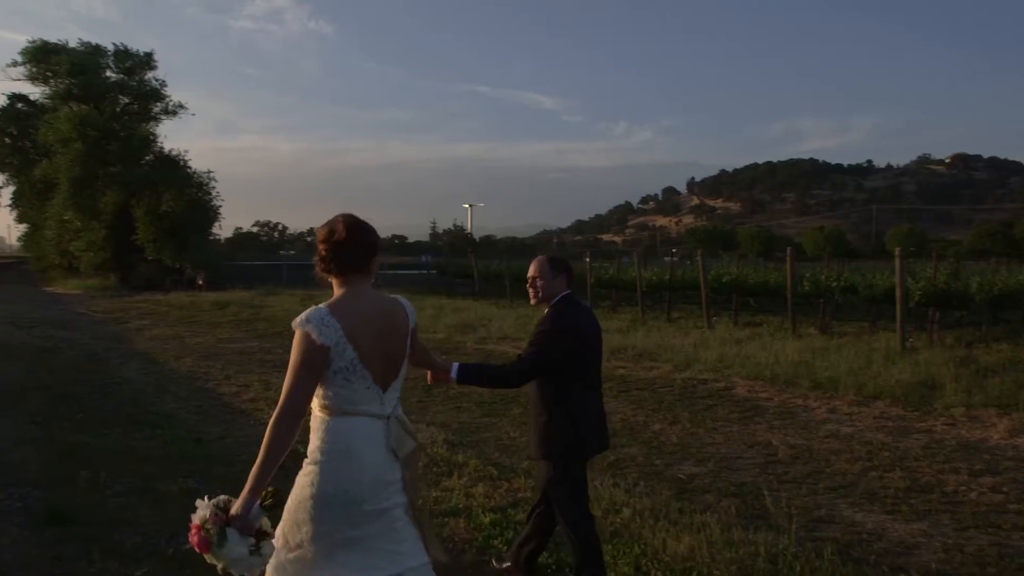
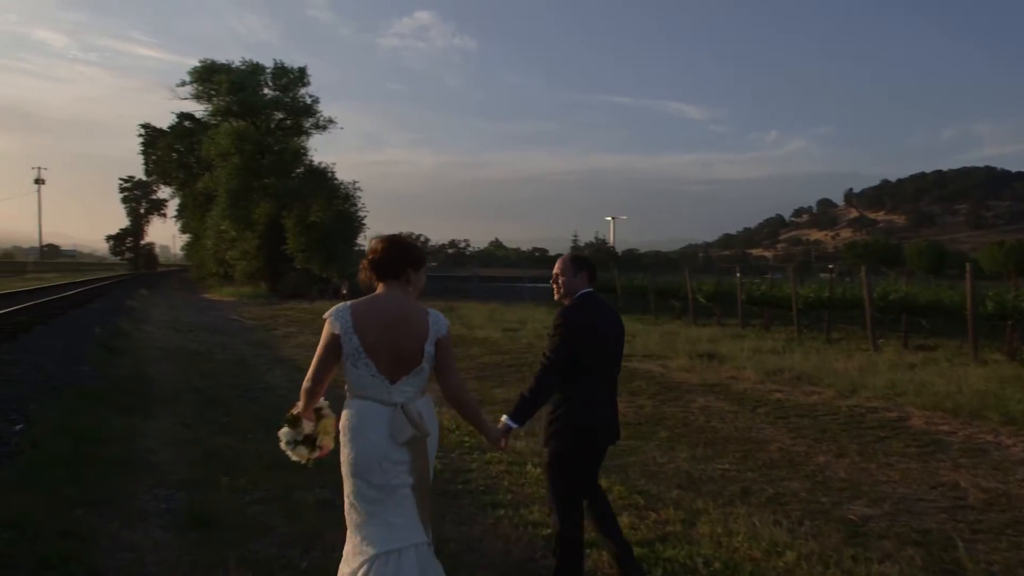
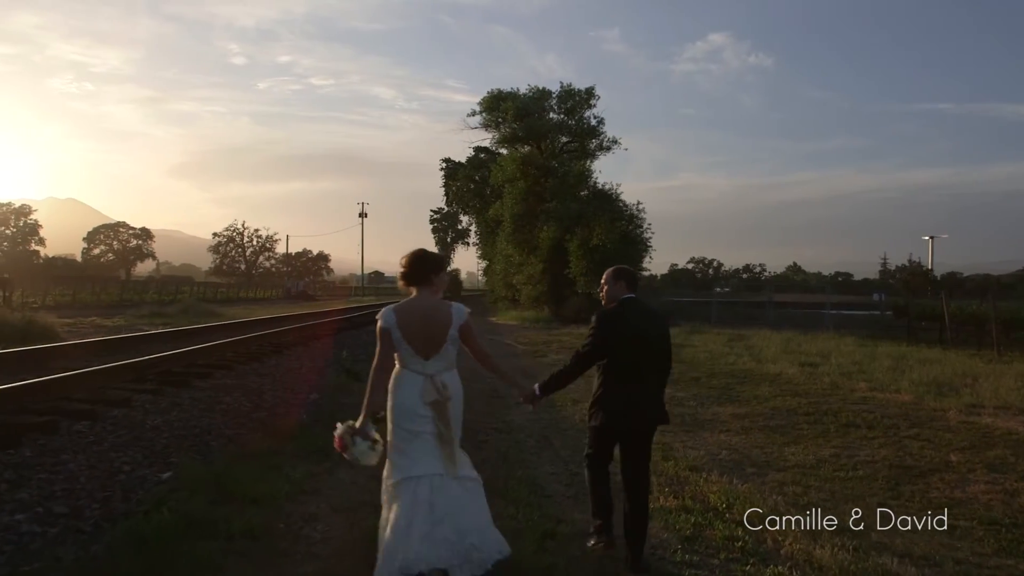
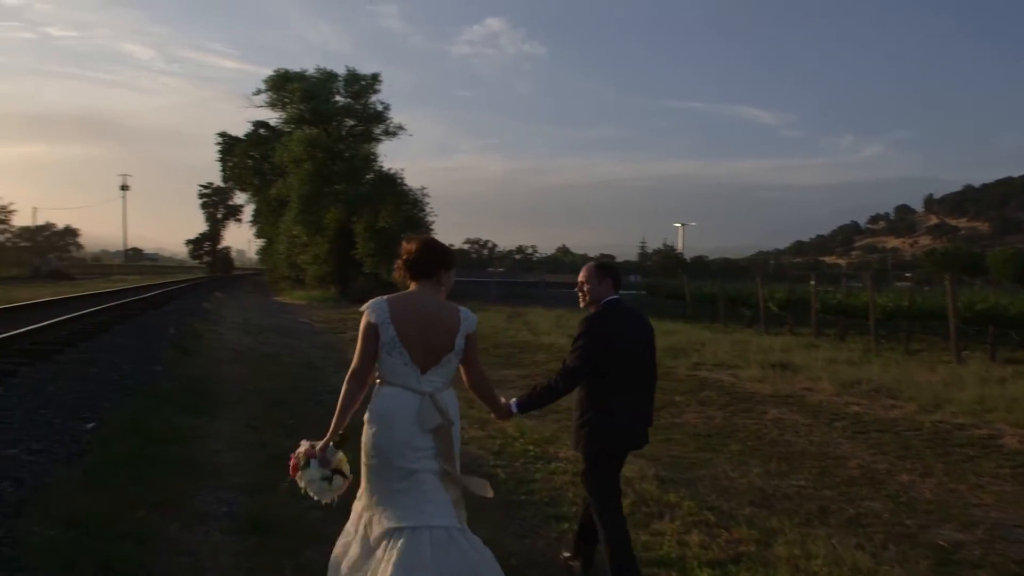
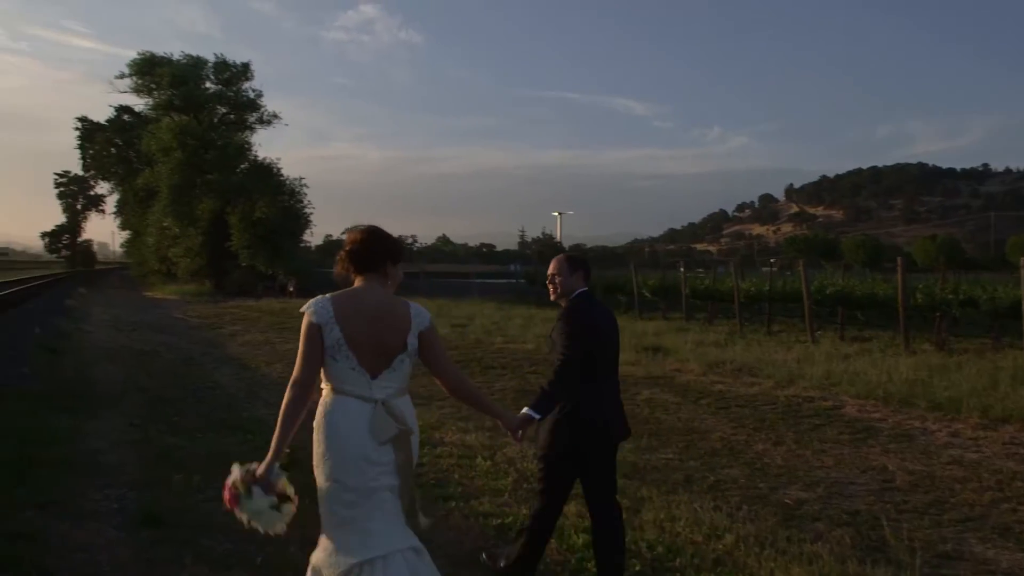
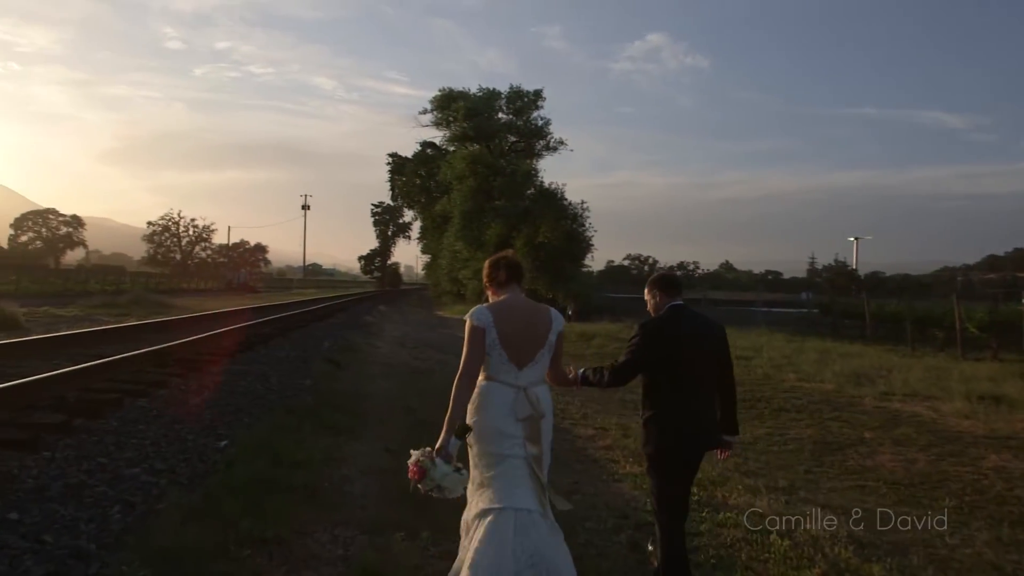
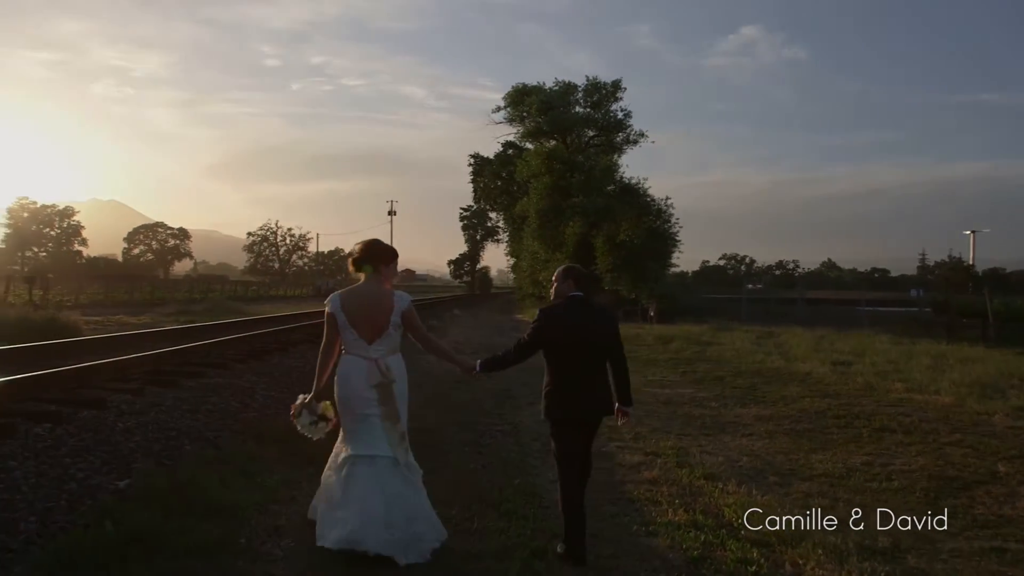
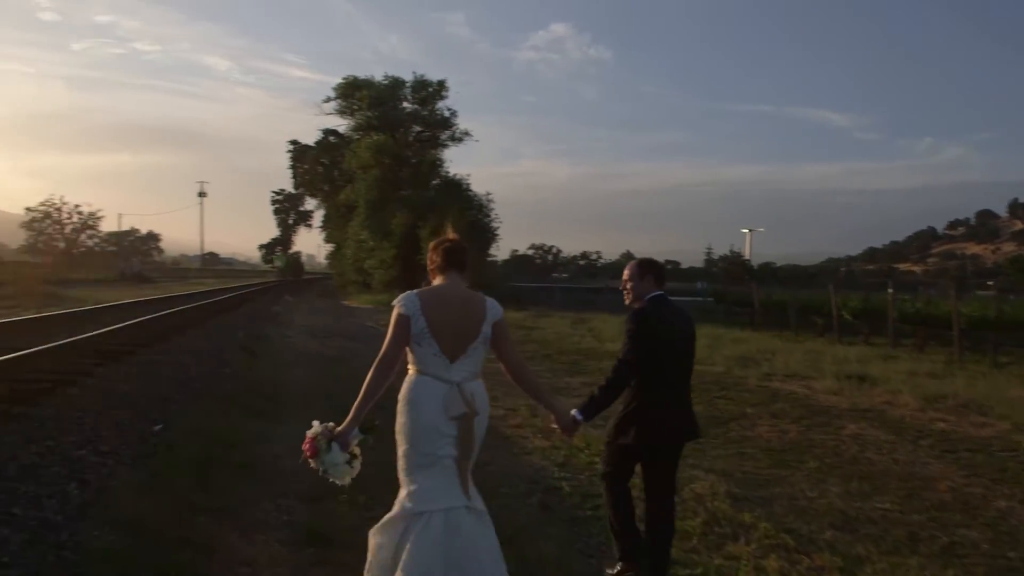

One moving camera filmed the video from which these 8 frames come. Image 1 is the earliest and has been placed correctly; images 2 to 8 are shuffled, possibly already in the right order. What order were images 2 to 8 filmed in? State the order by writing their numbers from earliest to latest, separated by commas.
5, 2, 4, 8, 6, 3, 7
